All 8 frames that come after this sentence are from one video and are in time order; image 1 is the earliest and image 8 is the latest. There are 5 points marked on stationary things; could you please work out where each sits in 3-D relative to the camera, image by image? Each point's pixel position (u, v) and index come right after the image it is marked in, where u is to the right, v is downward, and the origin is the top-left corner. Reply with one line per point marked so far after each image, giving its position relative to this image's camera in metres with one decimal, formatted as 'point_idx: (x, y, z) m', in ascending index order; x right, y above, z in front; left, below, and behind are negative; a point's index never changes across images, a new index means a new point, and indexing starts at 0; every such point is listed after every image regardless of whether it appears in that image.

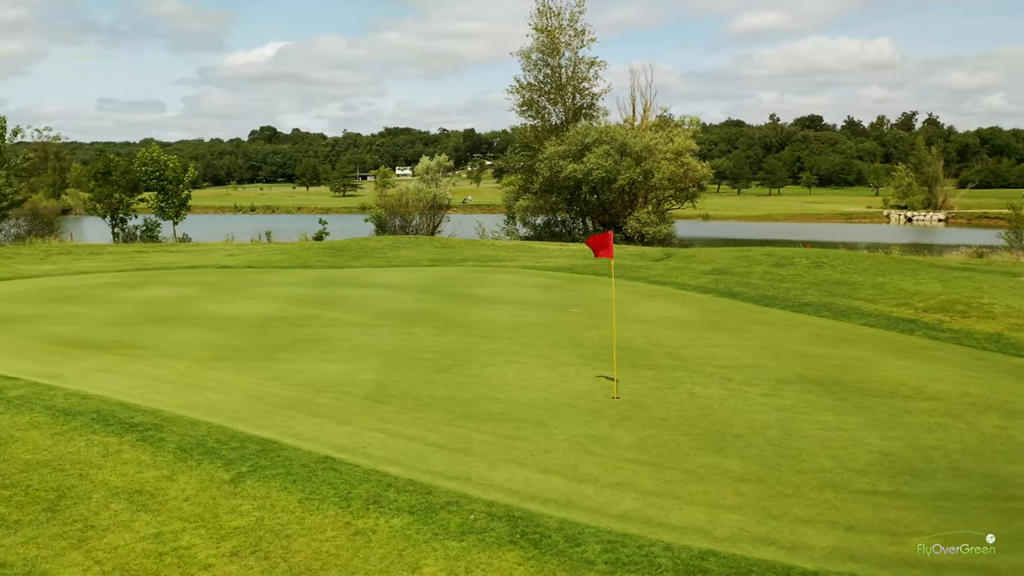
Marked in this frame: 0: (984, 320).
0: (+7.6, -0.5, +13.2) m
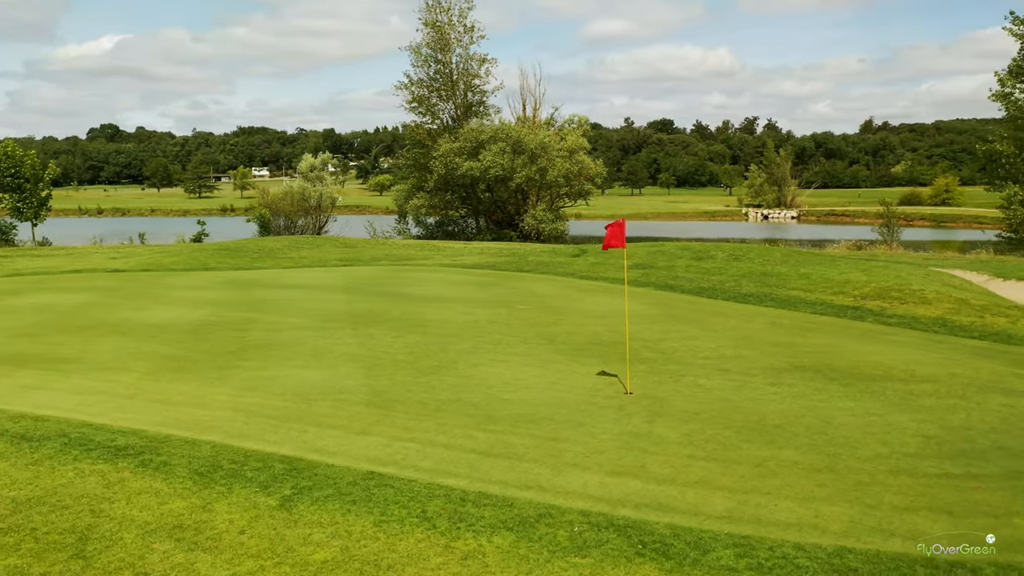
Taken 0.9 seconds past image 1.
0: (+6.9, -0.3, +13.8) m
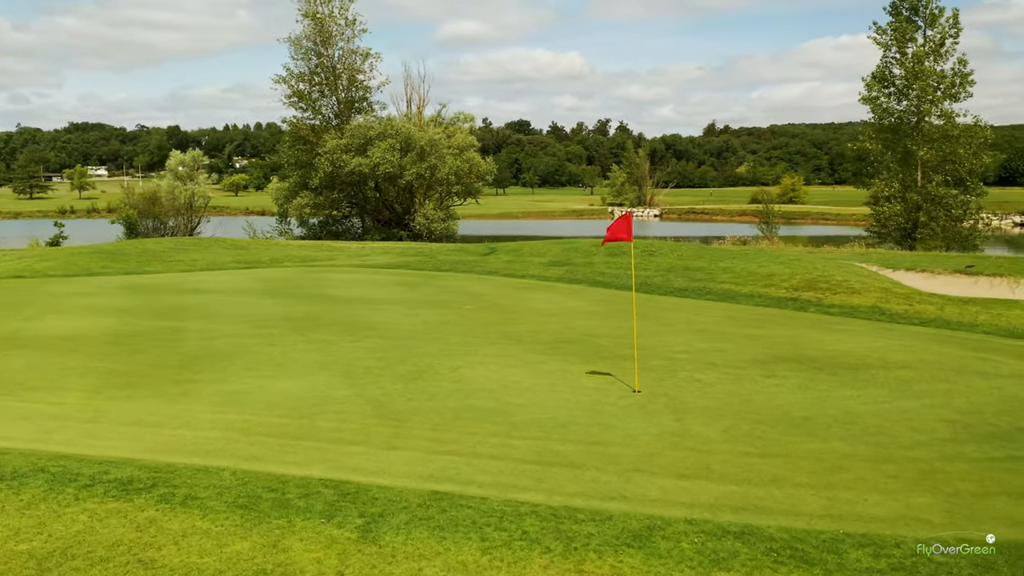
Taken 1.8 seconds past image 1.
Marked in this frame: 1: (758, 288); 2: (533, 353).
0: (+5.9, -0.1, +14.4) m
1: (+4.6, 0.0, +15.5) m
2: (+0.3, -0.8, +10.5) m
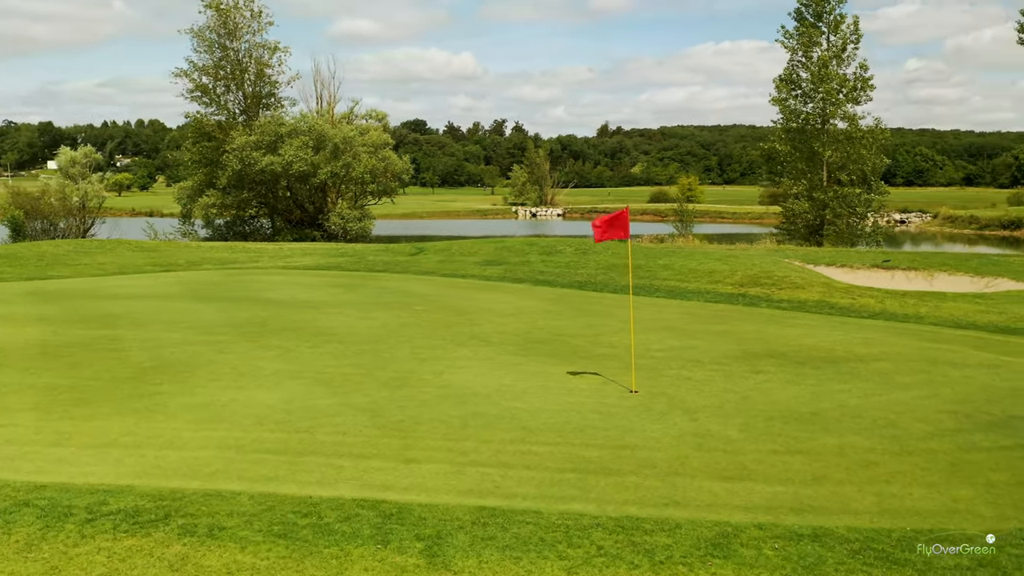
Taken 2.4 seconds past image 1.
0: (+5.1, -0.1, +14.8) m
1: (+3.6, +0.1, +15.7) m
2: (0.0, -0.8, +10.1) m
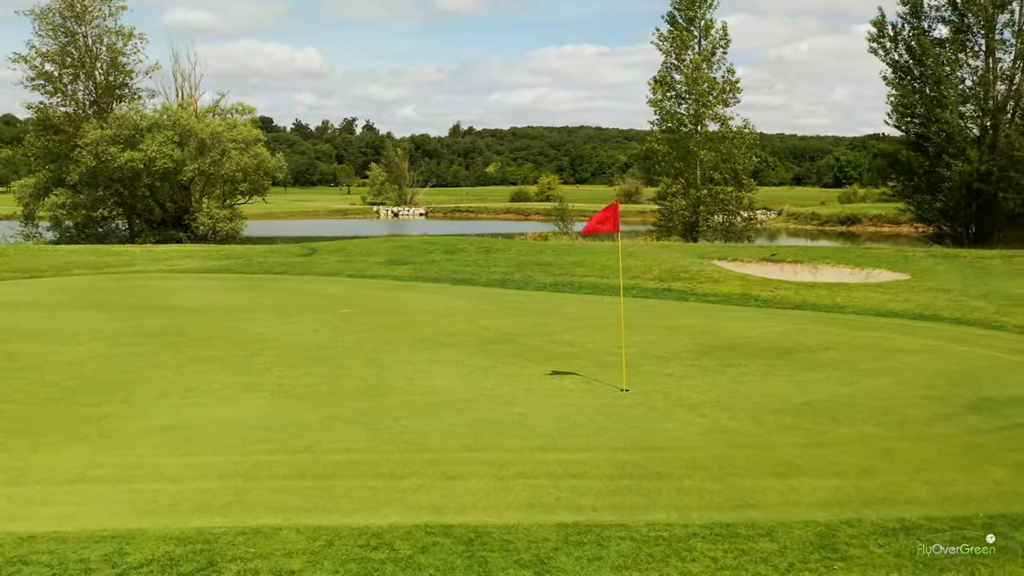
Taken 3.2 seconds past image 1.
0: (+3.7, +0.1, +15.1) m
1: (+2.1, +0.1, +15.7) m
2: (-0.5, -0.8, +9.7) m
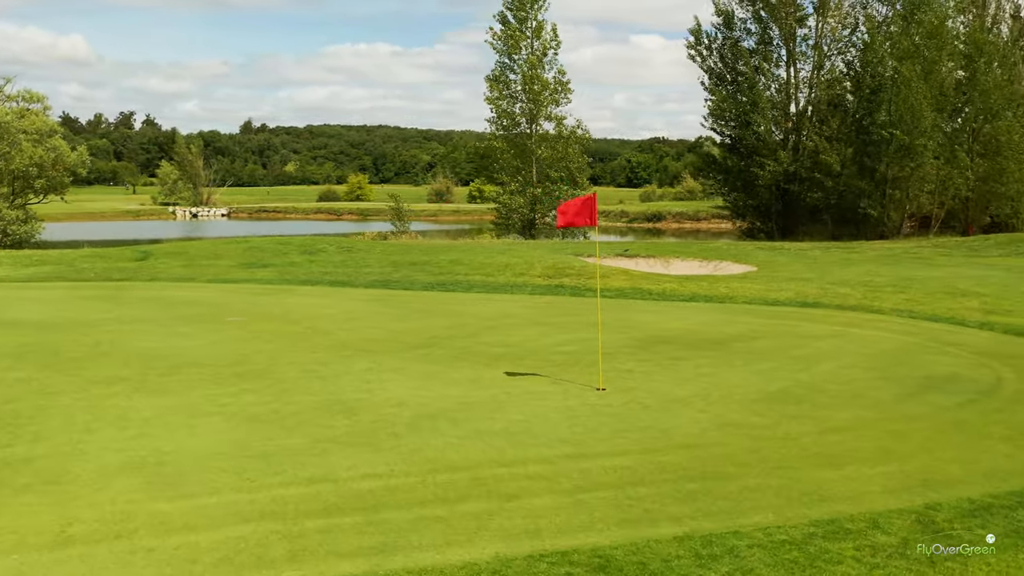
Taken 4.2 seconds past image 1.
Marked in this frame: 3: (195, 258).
0: (+1.7, +0.2, +15.3) m
1: (0.0, +0.2, +15.5) m
2: (-1.1, -0.8, +9.0) m
3: (-7.3, +0.7, +19.2) m
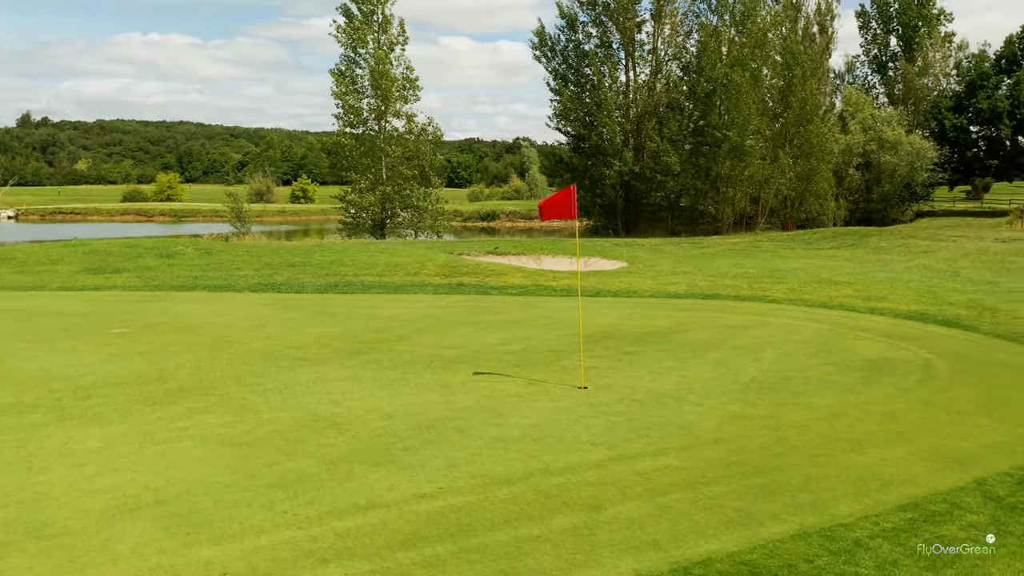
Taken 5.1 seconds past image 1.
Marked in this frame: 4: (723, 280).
0: (-0.2, +0.2, +15.0) m
1: (-1.9, +0.2, +14.9) m
2: (-1.5, -0.8, +8.3) m
3: (-9.8, +0.5, +16.9) m
4: (+4.1, +0.2, +15.8) m
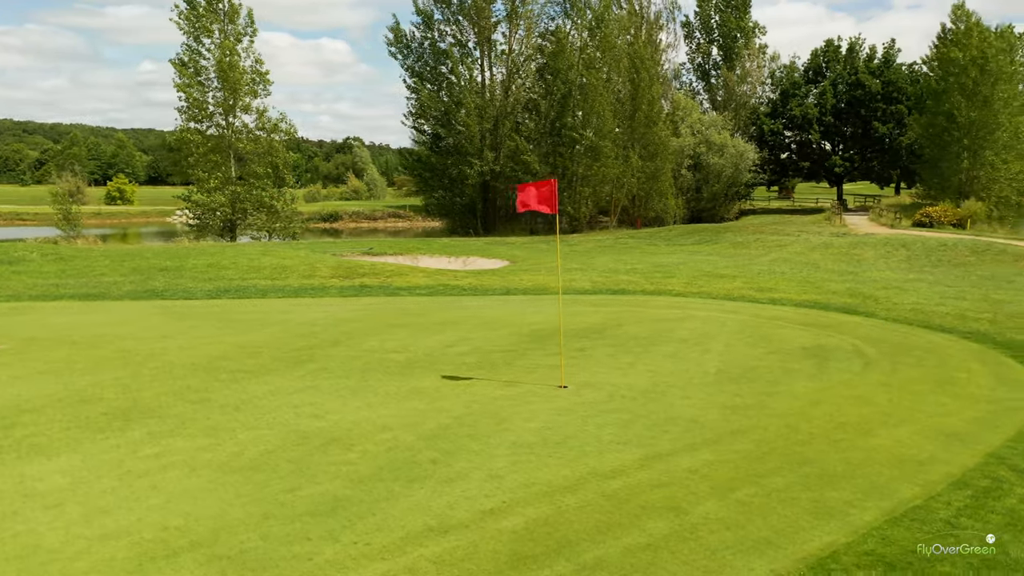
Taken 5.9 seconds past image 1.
0: (-2.0, +0.2, +14.5) m
1: (-3.6, +0.1, +14.0) m
2: (-1.8, -0.8, +7.7) m
3: (-11.8, +0.2, +14.3) m
4: (+2.1, +0.2, +16.1) m
